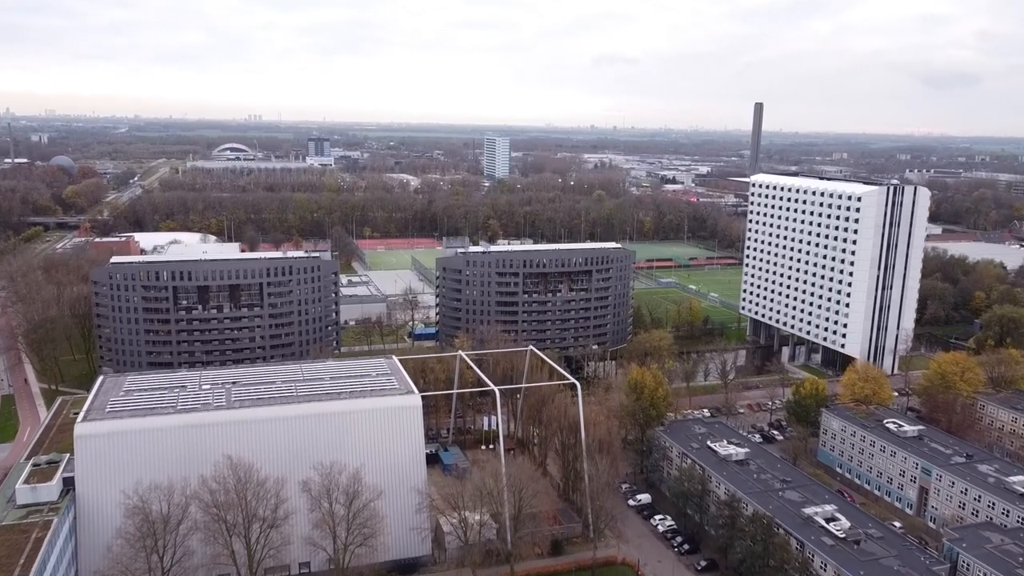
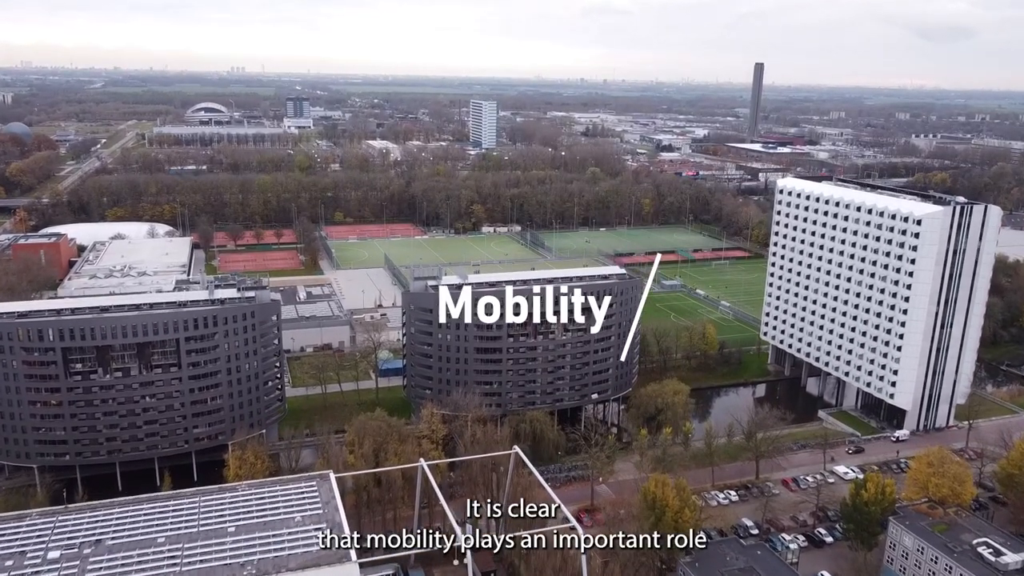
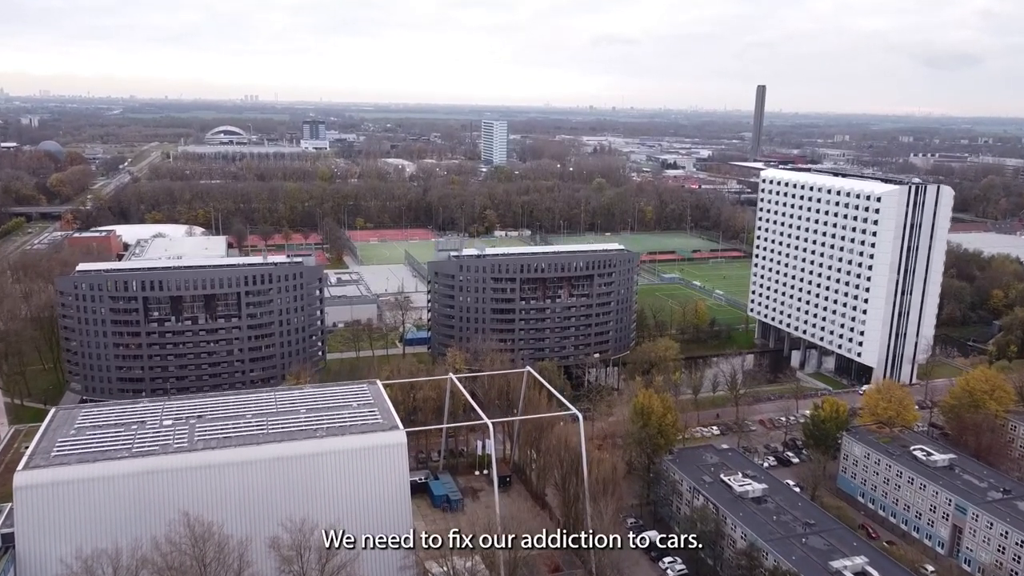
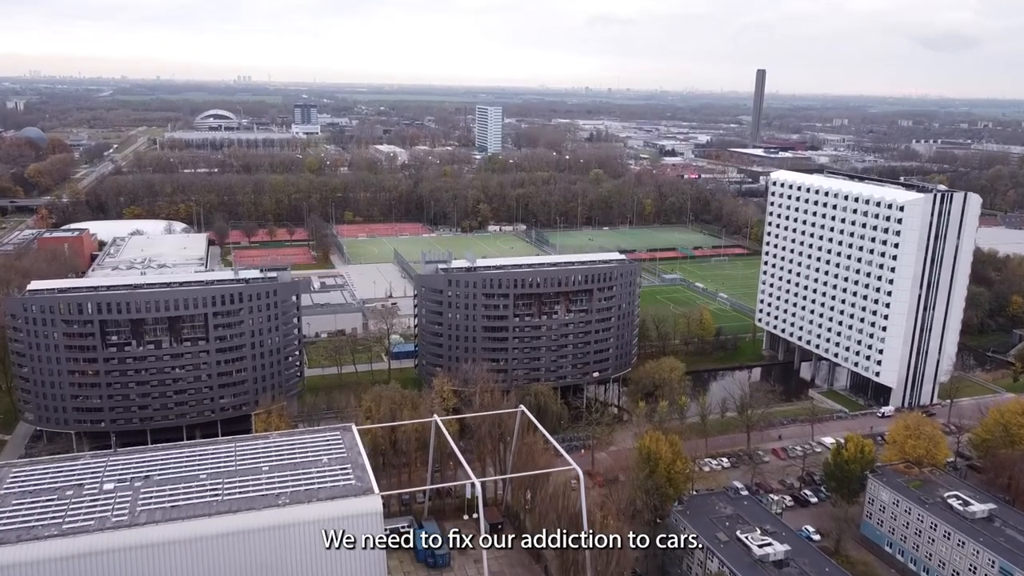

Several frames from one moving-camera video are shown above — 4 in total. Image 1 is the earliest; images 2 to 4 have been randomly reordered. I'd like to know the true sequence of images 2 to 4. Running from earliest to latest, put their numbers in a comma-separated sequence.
3, 4, 2
